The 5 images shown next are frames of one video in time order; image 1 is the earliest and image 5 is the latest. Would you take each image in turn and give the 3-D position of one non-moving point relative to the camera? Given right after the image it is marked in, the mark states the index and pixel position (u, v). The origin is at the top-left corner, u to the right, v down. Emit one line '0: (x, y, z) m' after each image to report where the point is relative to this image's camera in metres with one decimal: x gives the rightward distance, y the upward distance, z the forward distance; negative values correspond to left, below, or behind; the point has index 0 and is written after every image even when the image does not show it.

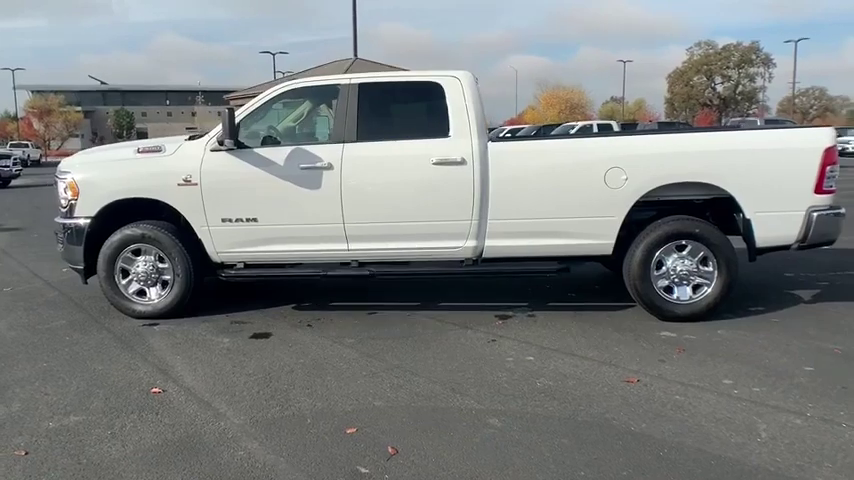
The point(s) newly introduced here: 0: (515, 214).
0: (+0.7, +0.2, +5.9) m
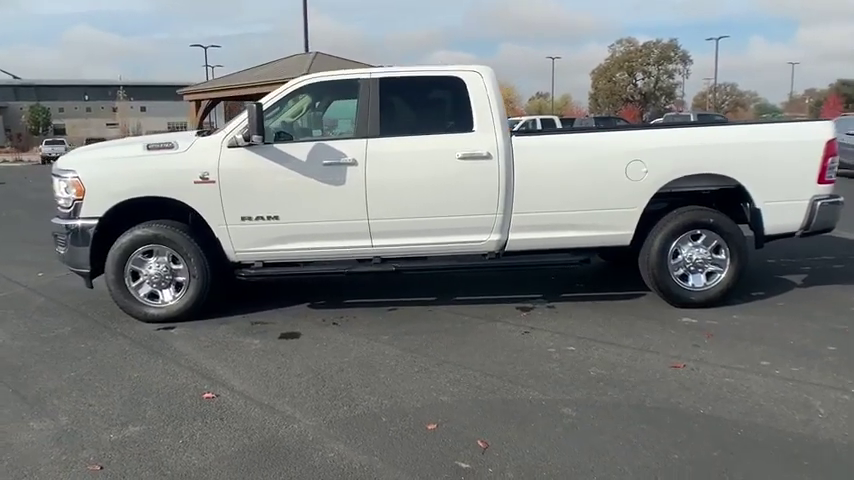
0: (+0.9, +0.3, +6.0) m
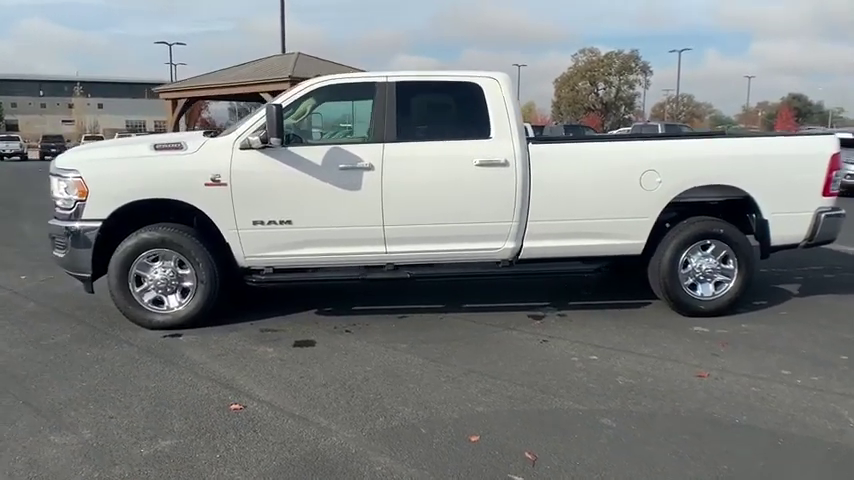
0: (+1.1, +0.2, +5.9) m
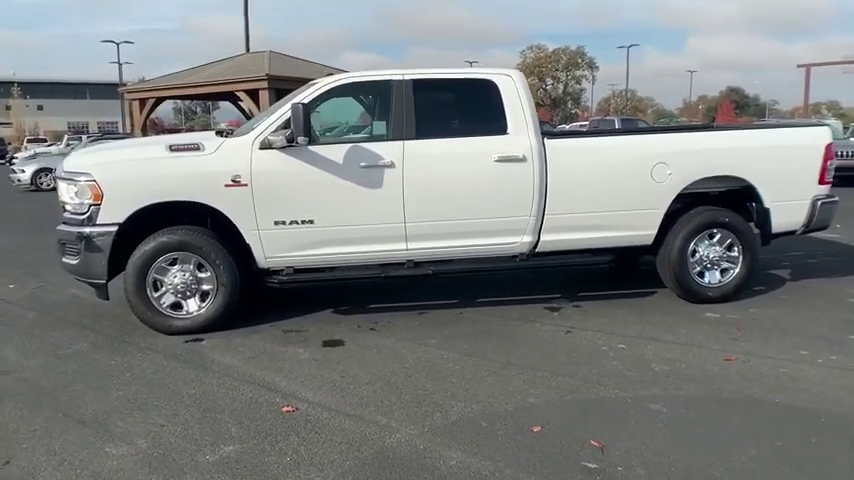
0: (+1.2, +0.3, +6.1) m
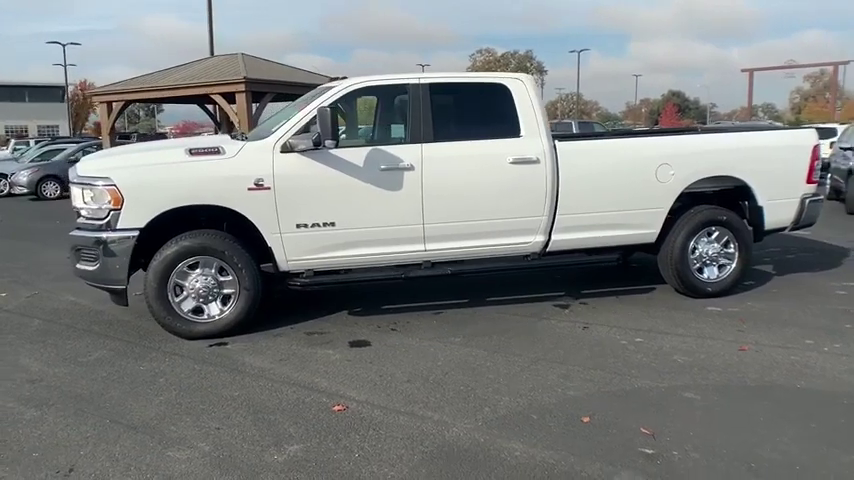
0: (+1.3, +0.3, +6.3) m
